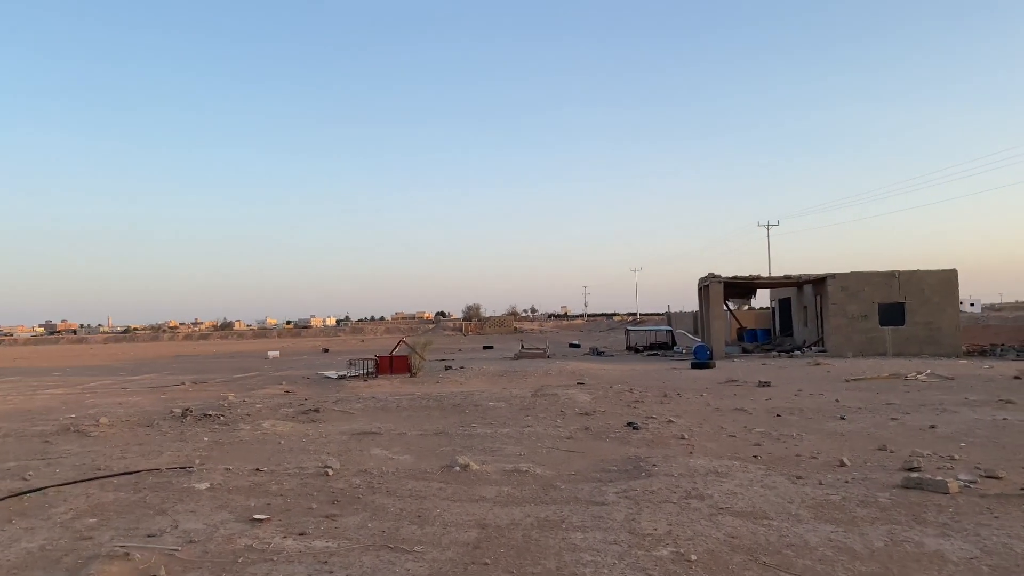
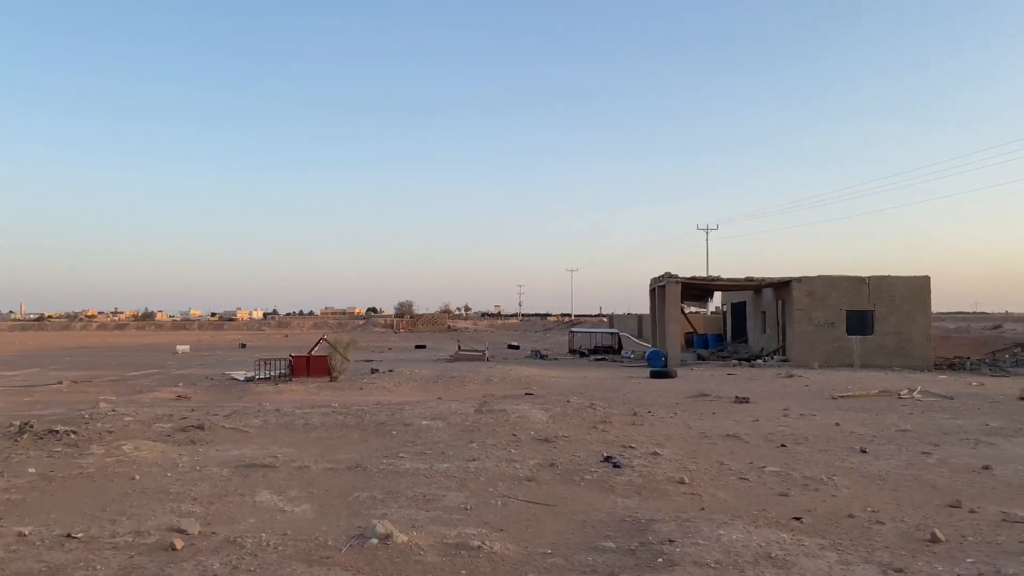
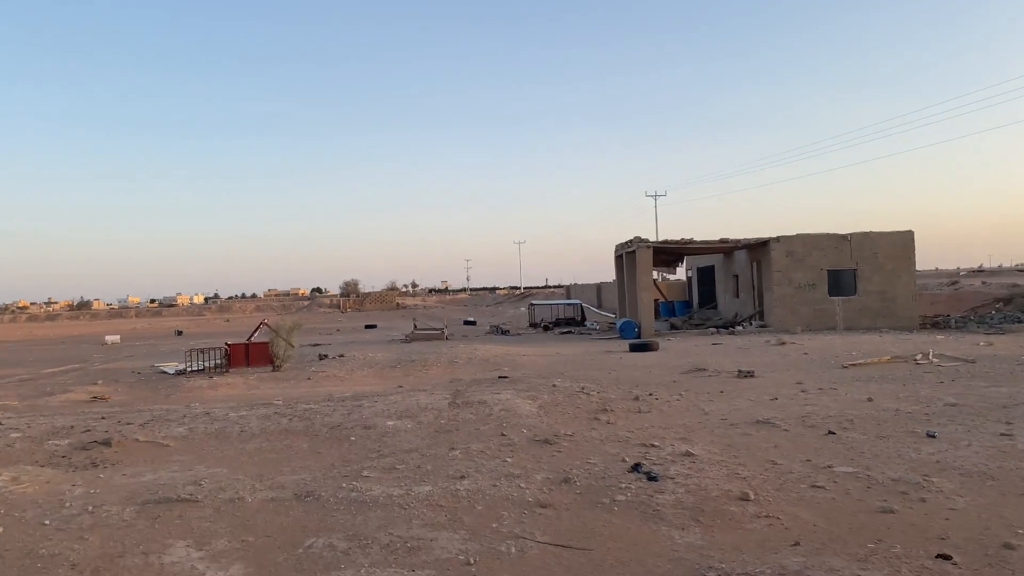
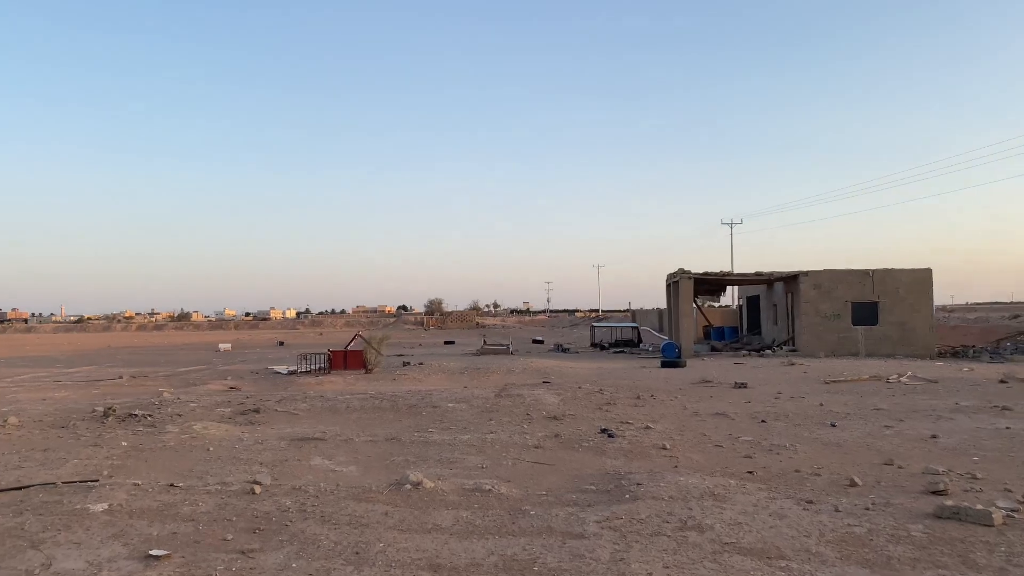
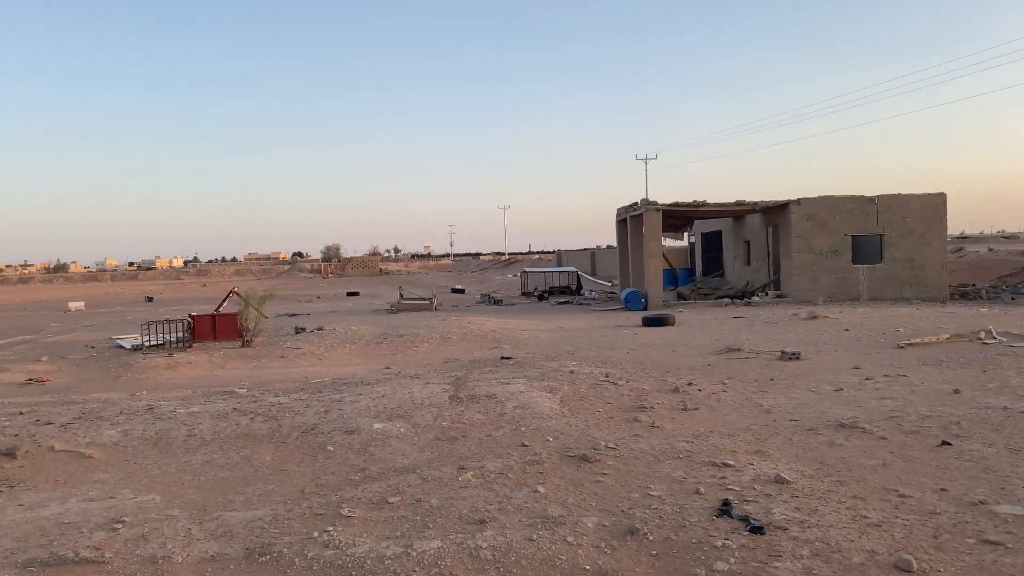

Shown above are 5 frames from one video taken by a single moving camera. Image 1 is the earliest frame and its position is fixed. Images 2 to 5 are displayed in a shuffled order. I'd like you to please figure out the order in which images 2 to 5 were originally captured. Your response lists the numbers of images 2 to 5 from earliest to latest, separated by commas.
4, 2, 3, 5
